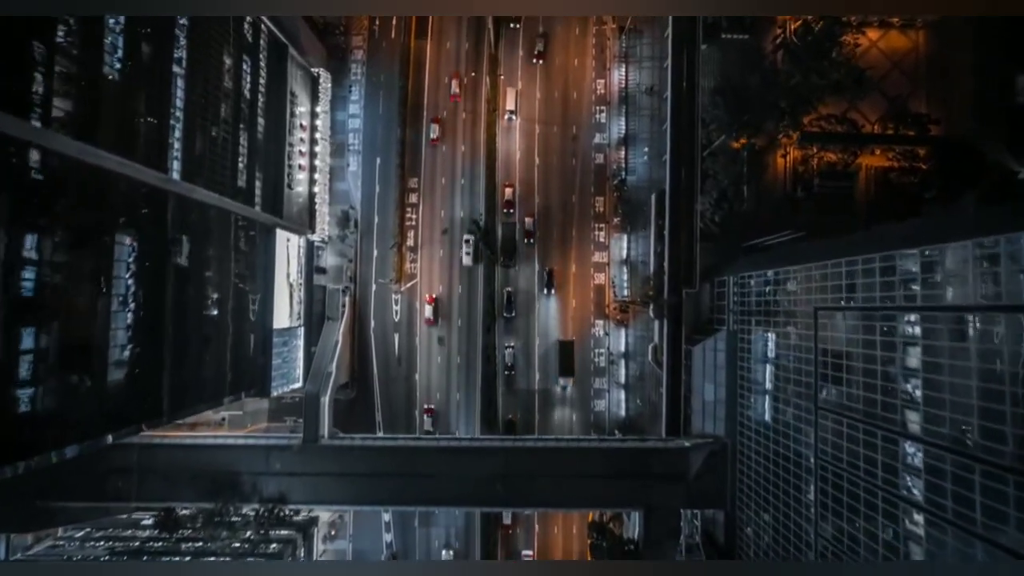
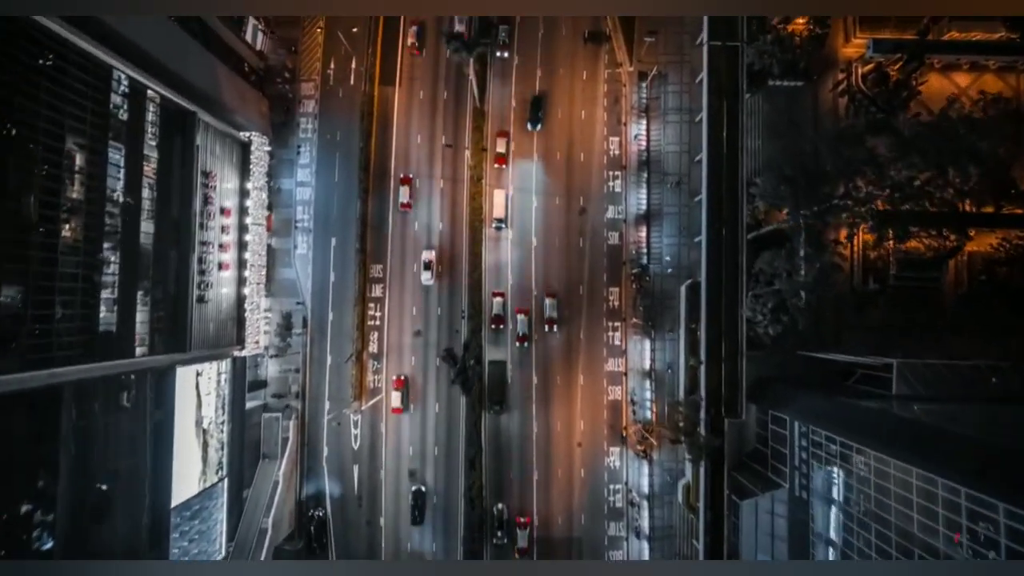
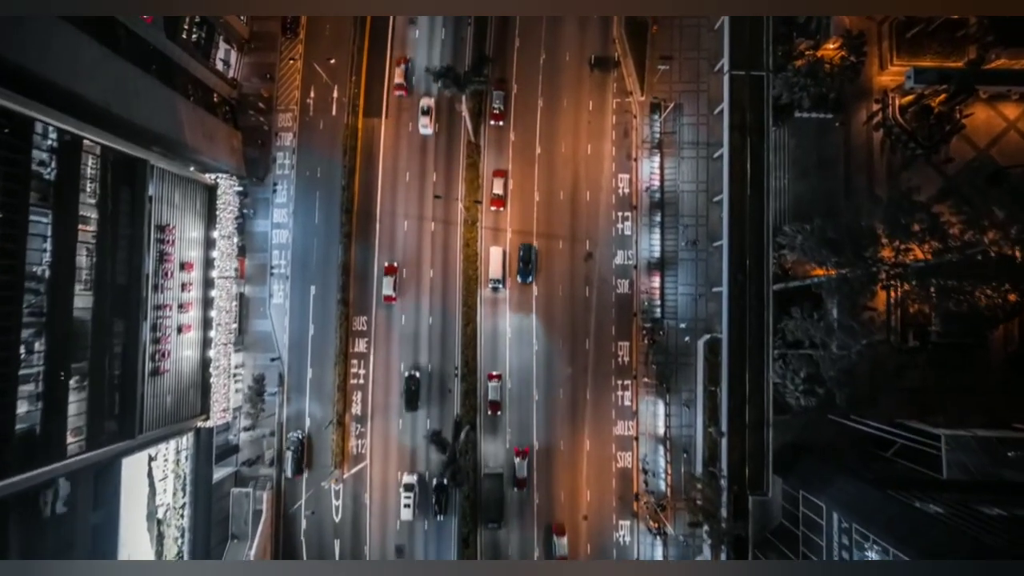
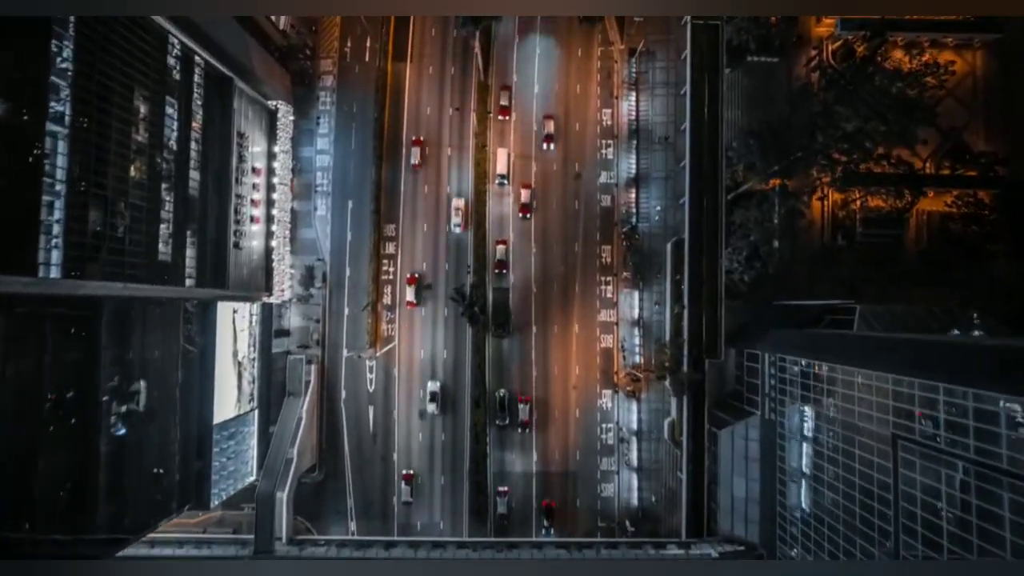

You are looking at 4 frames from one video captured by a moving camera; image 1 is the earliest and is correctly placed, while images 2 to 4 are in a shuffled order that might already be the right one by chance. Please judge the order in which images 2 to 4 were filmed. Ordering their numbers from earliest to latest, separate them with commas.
4, 2, 3
